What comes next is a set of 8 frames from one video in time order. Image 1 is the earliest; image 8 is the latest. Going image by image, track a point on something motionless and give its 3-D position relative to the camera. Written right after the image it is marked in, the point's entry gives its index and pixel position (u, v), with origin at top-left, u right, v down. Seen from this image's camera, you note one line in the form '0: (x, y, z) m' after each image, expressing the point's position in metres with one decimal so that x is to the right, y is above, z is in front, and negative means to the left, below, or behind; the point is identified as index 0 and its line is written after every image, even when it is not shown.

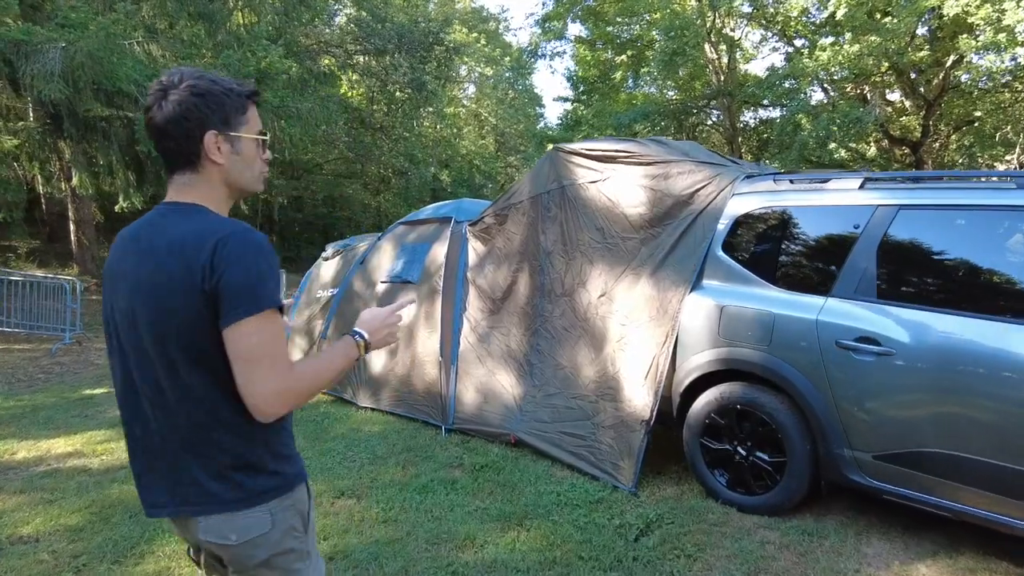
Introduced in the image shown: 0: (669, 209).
0: (+1.1, +0.5, +4.3) m
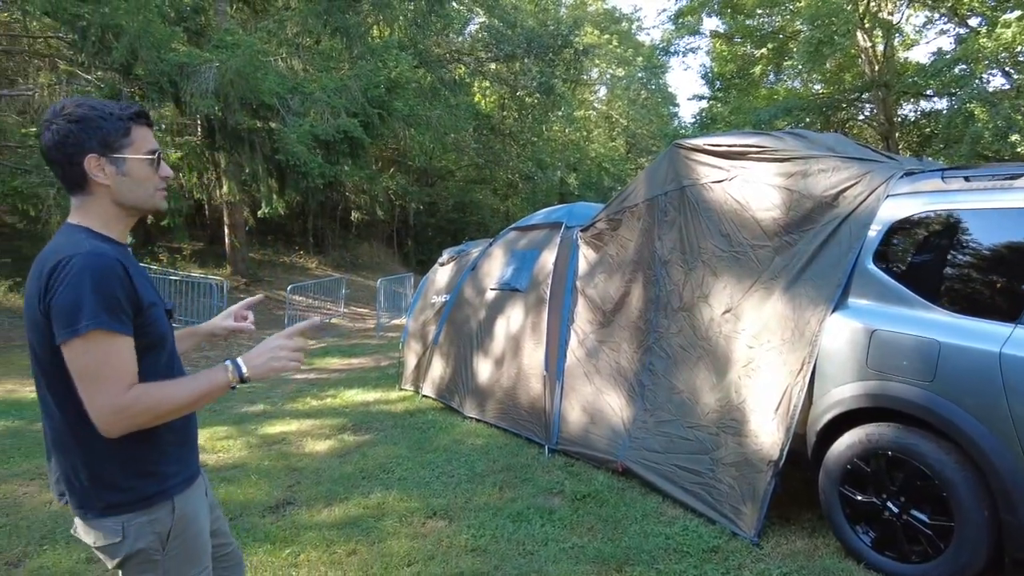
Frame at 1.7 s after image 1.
0: (+1.7, +0.4, +3.7) m
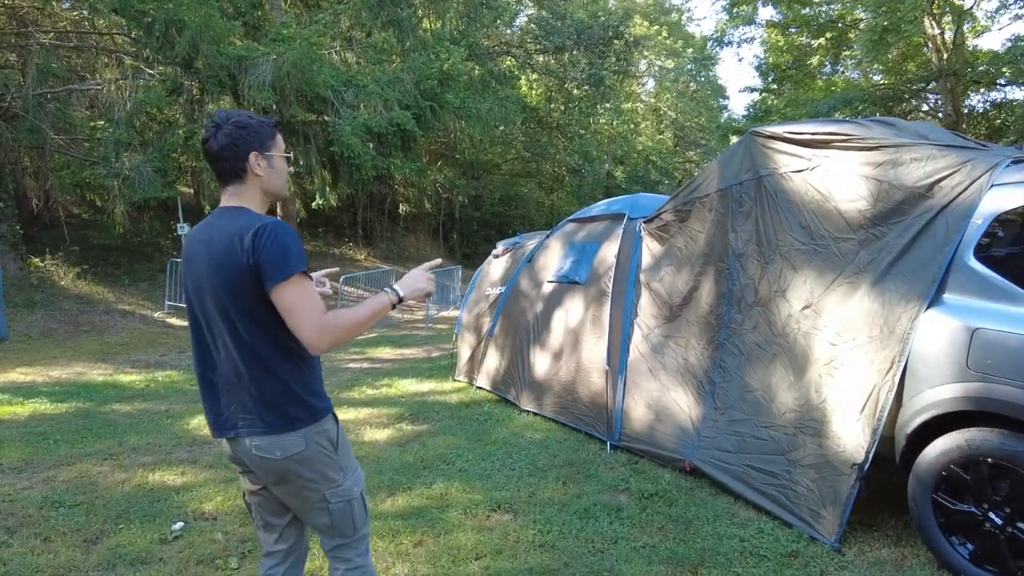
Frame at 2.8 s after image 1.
0: (+2.1, +0.5, +3.5) m
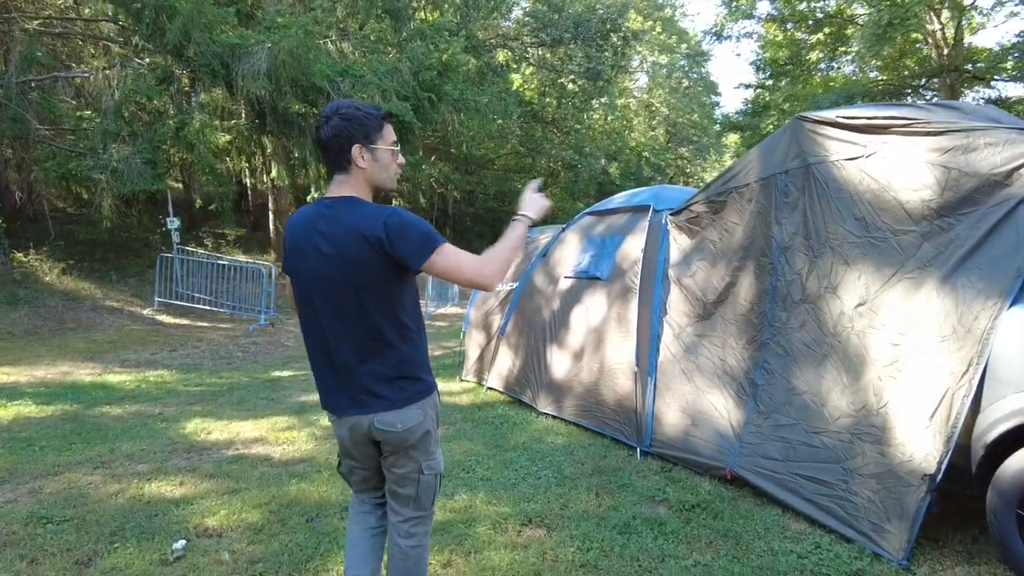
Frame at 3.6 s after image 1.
0: (+2.3, +0.5, +3.2) m
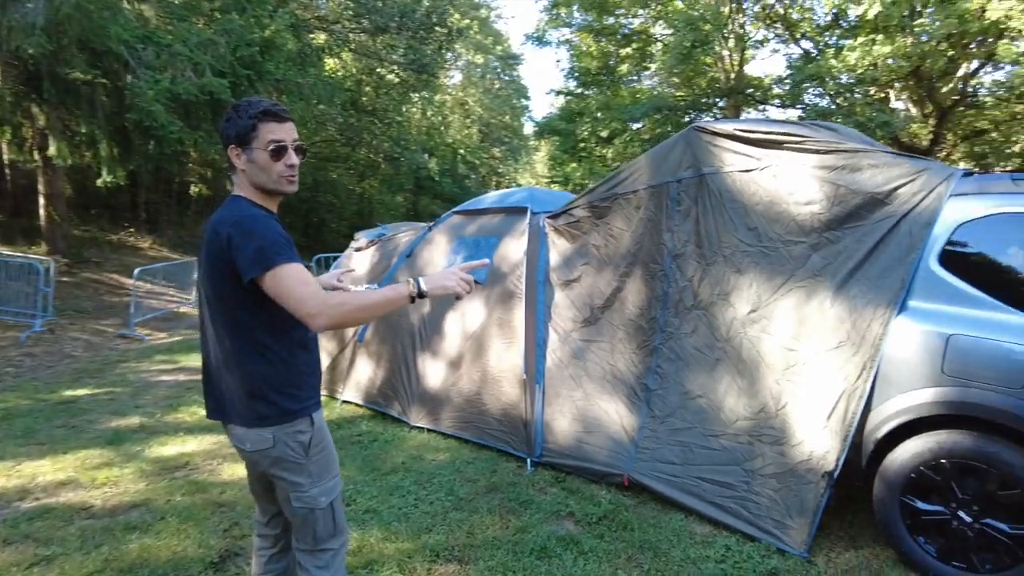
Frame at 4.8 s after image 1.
0: (+1.8, +0.4, +3.5) m
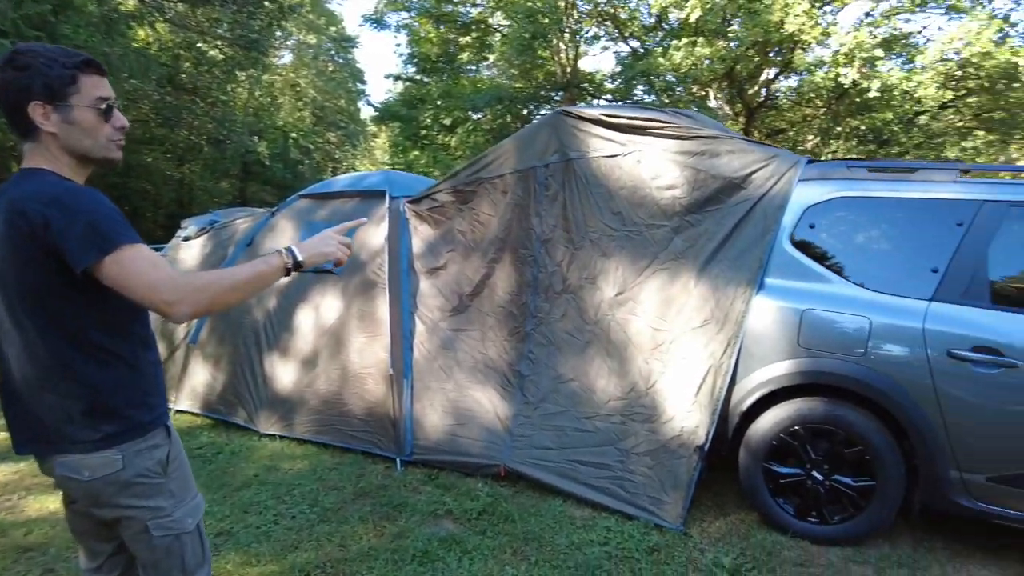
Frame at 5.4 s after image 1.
0: (+1.1, +0.5, +3.7) m
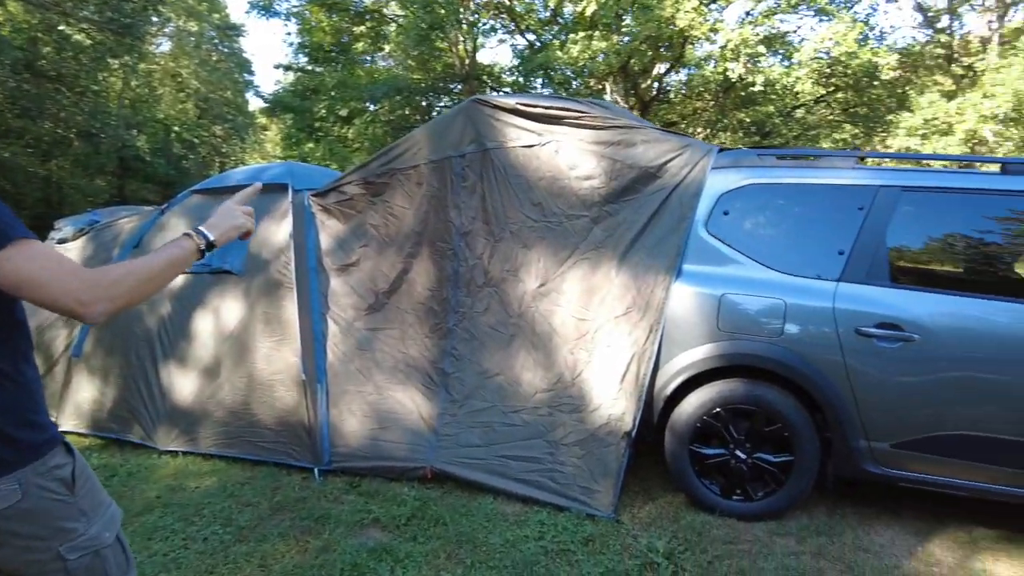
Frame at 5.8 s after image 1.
0: (+0.7, +0.6, +3.7) m
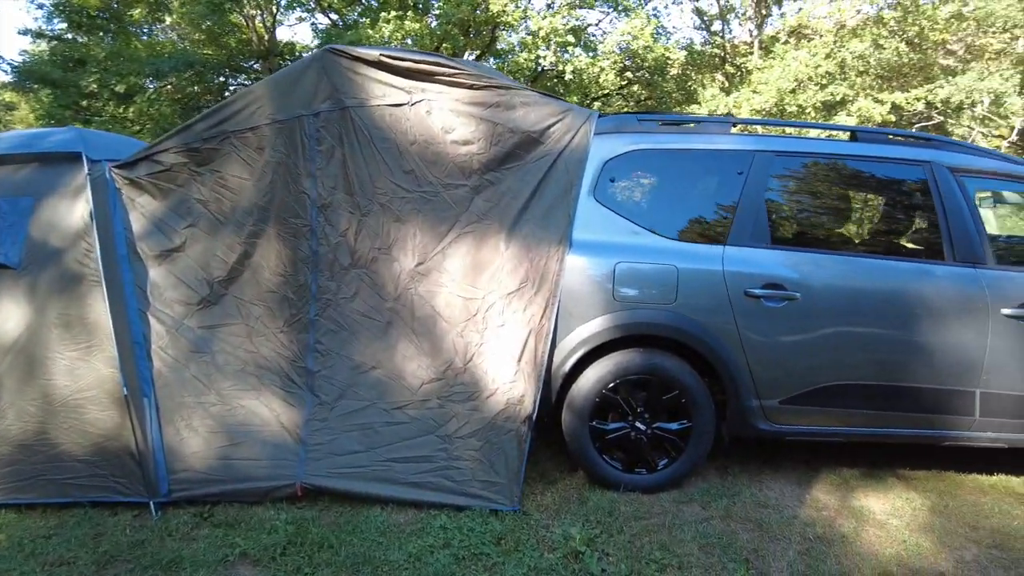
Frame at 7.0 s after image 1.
0: (0.0, +0.7, +3.4) m
